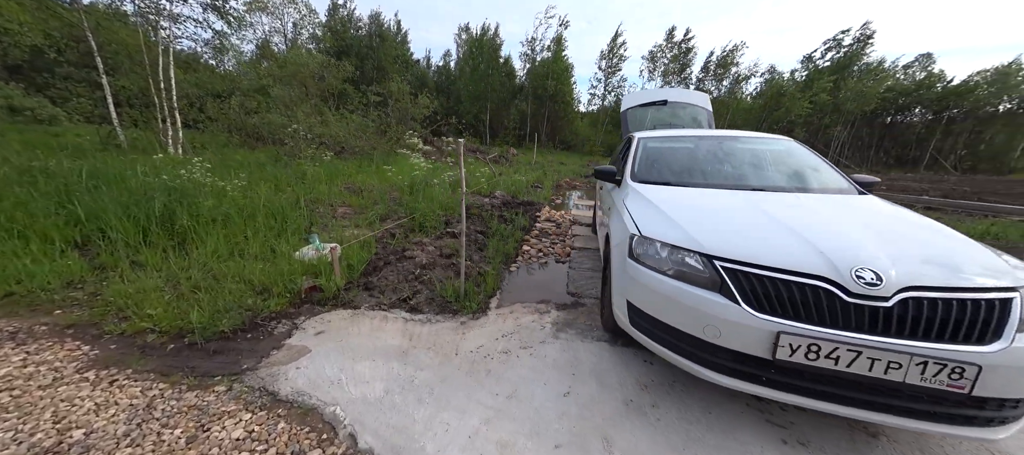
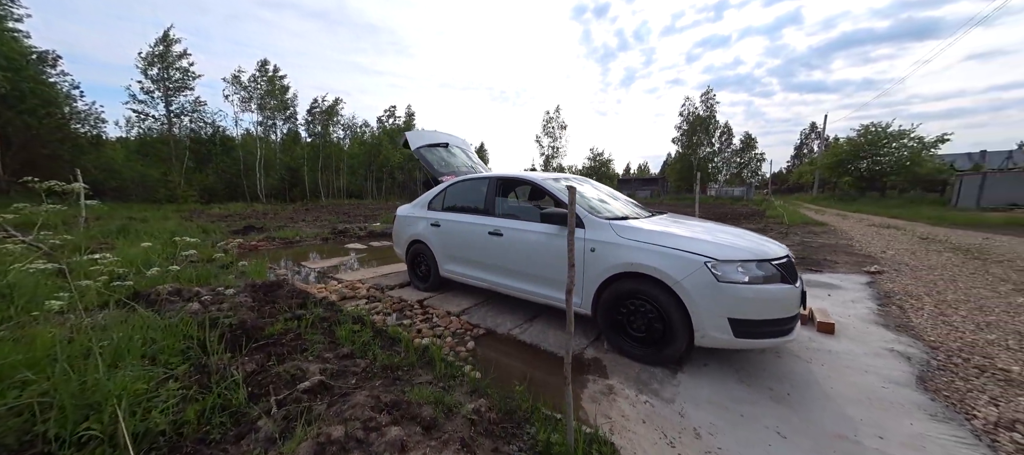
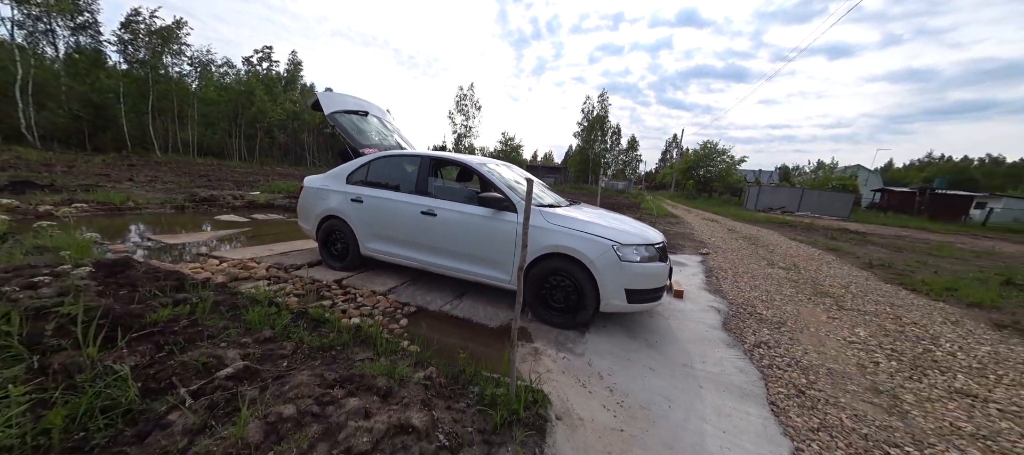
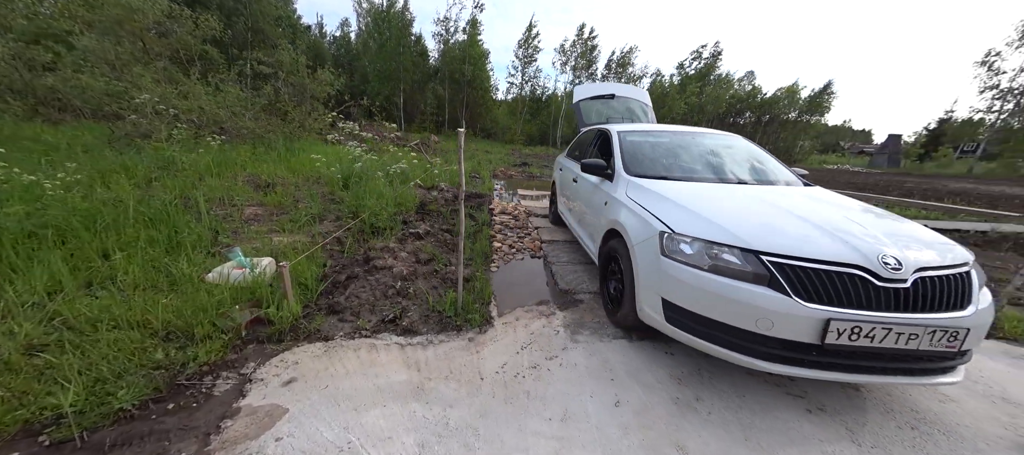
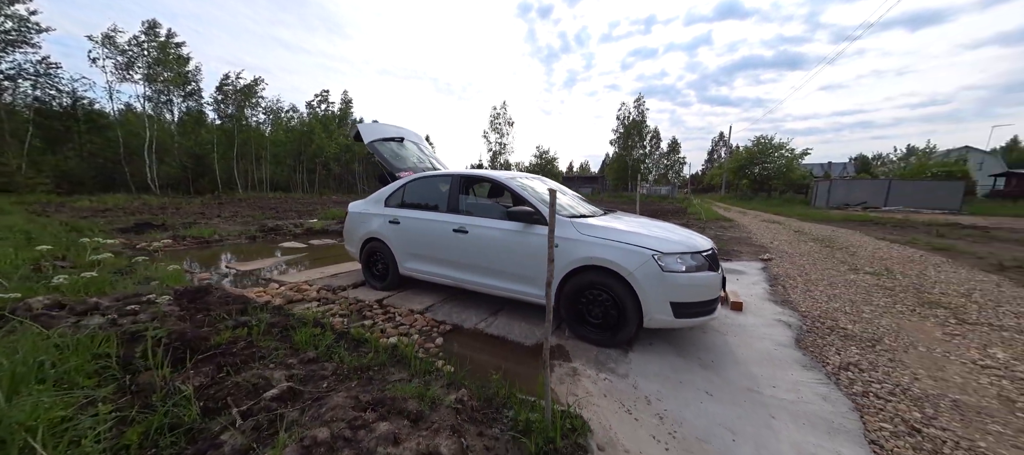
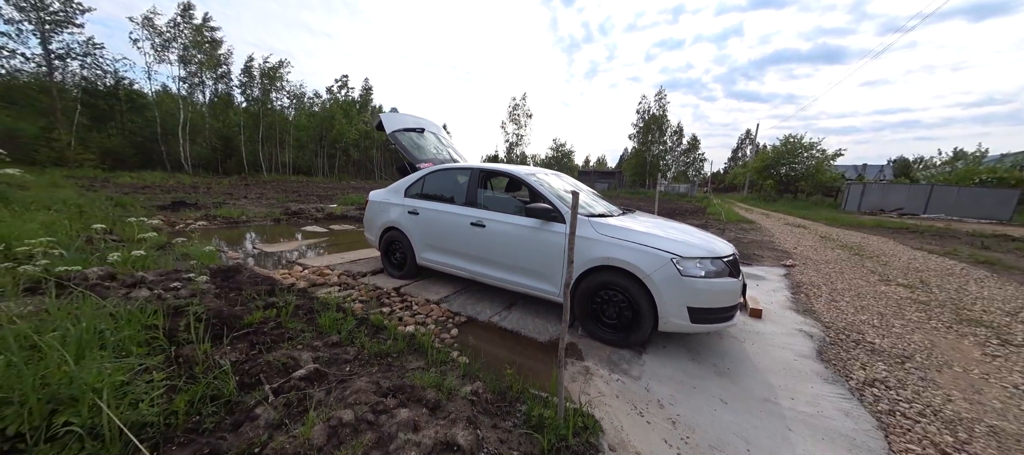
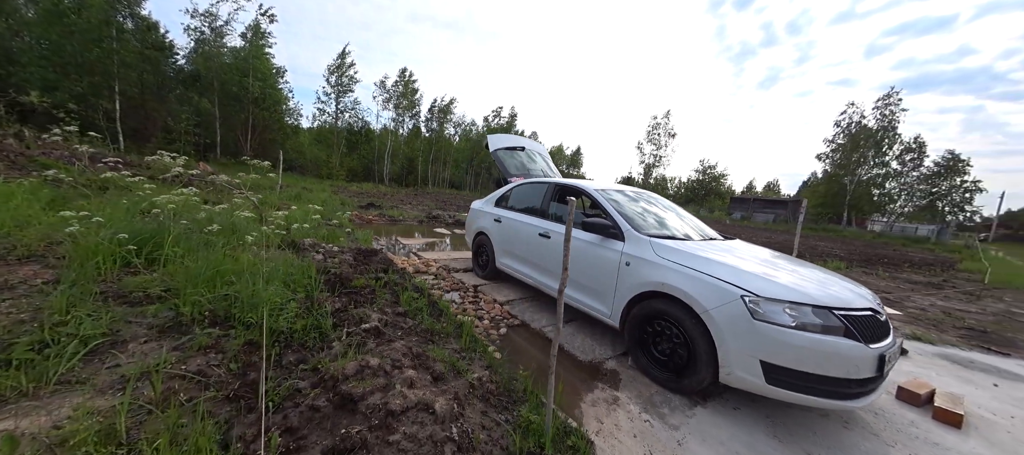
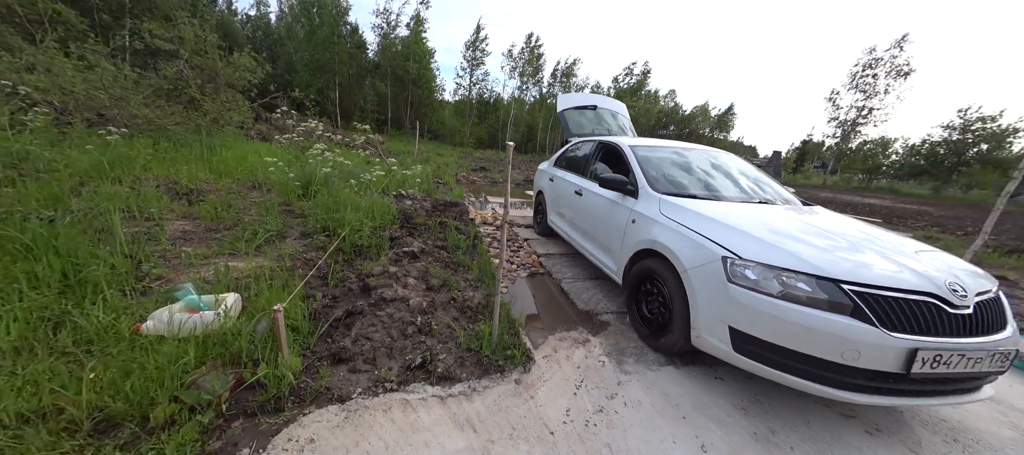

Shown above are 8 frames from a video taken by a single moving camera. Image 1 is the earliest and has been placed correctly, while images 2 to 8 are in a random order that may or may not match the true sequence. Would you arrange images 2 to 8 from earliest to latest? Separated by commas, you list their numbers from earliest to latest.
4, 8, 7, 2, 5, 3, 6
